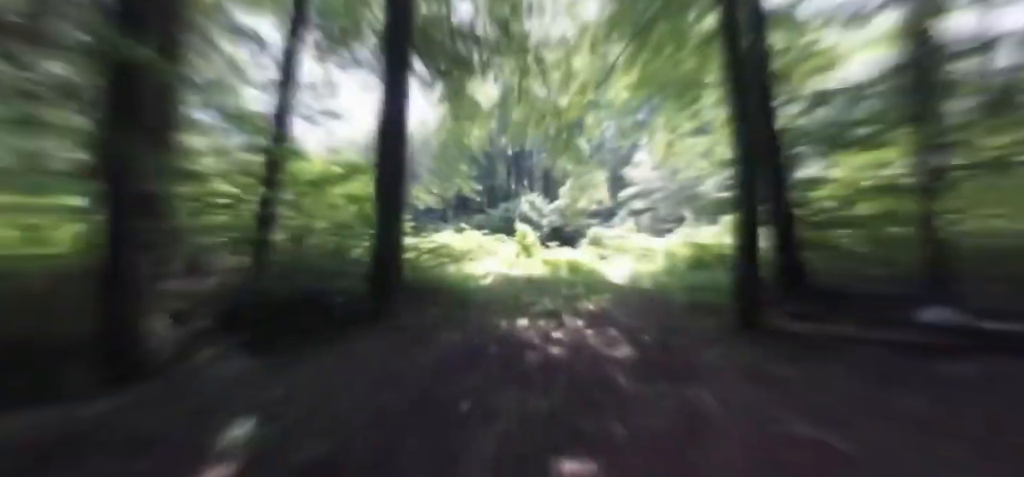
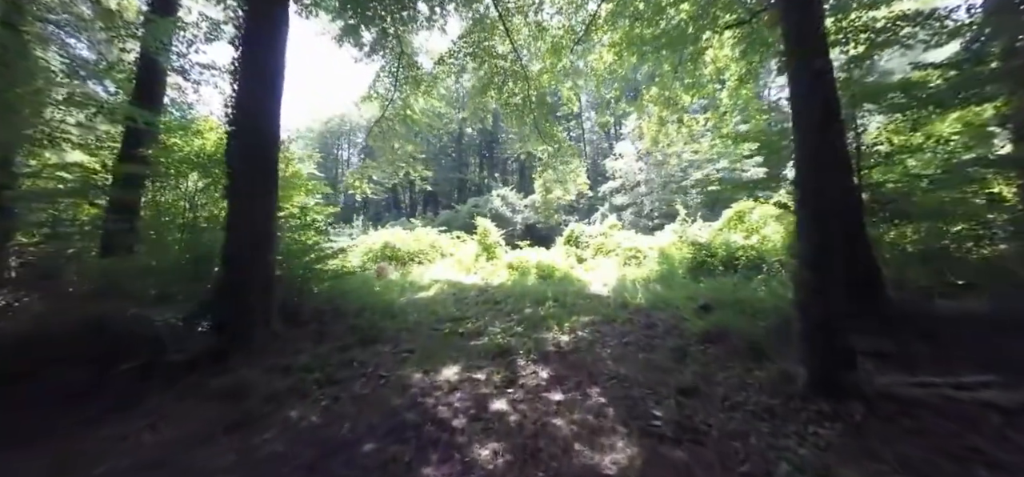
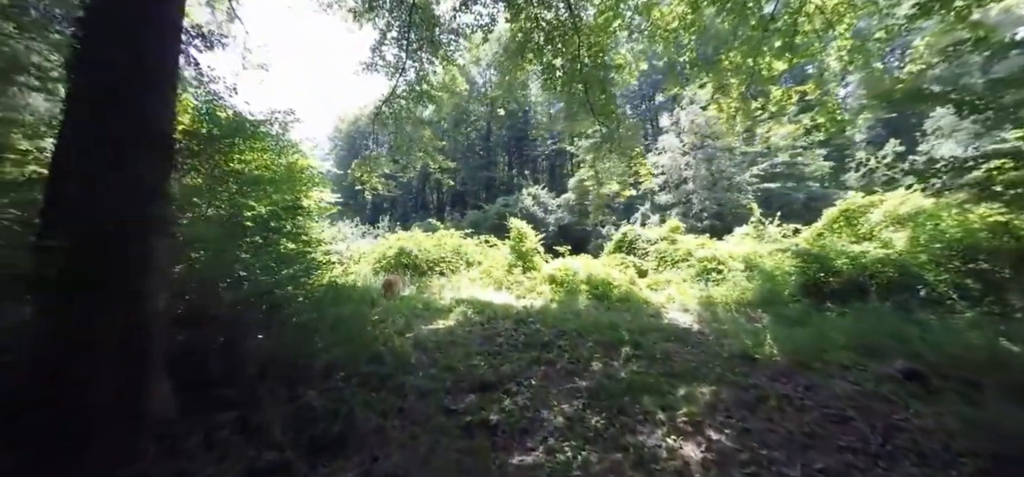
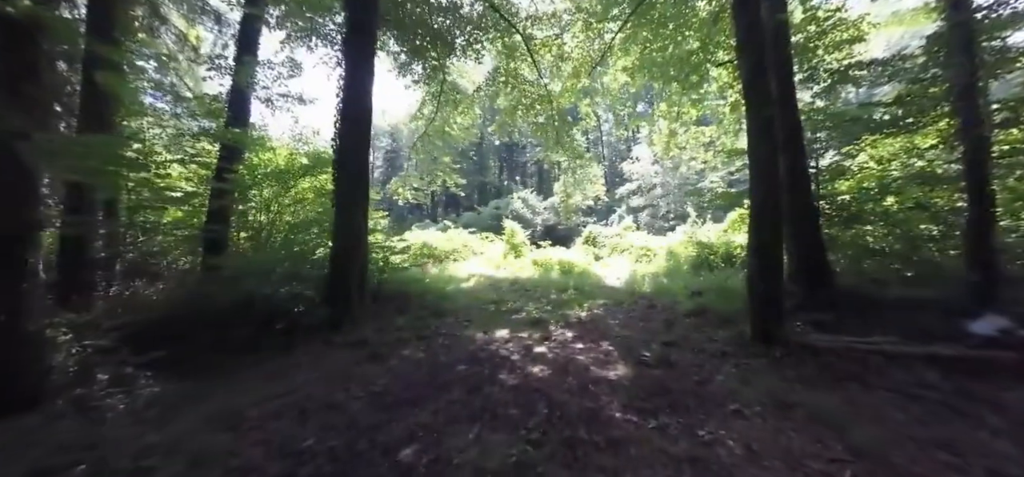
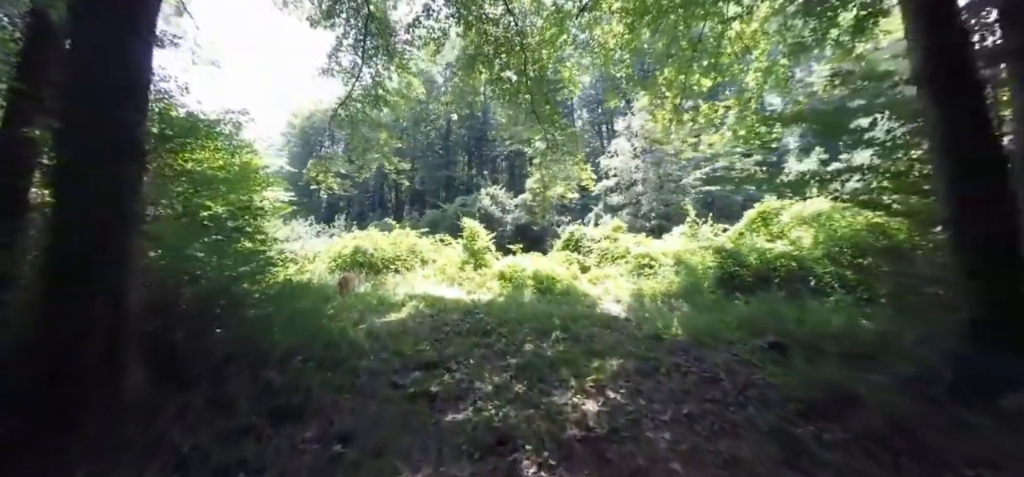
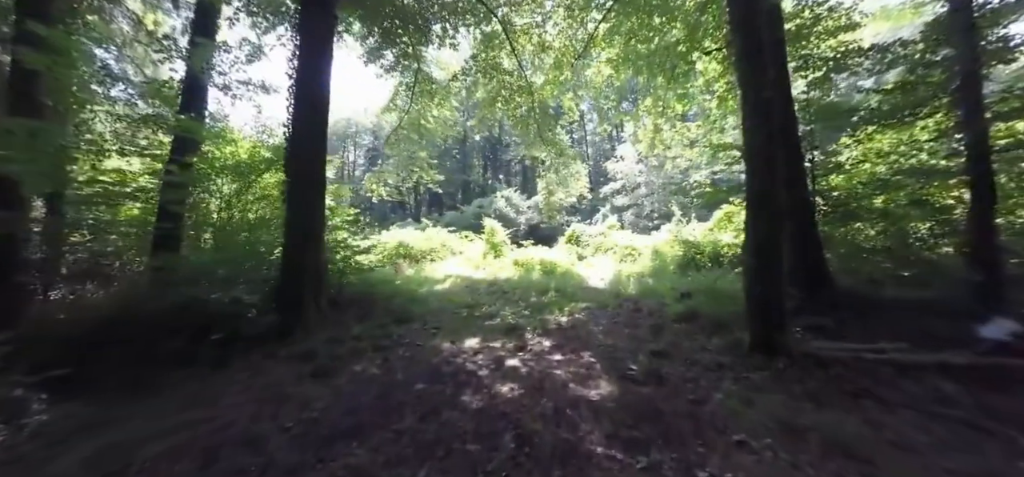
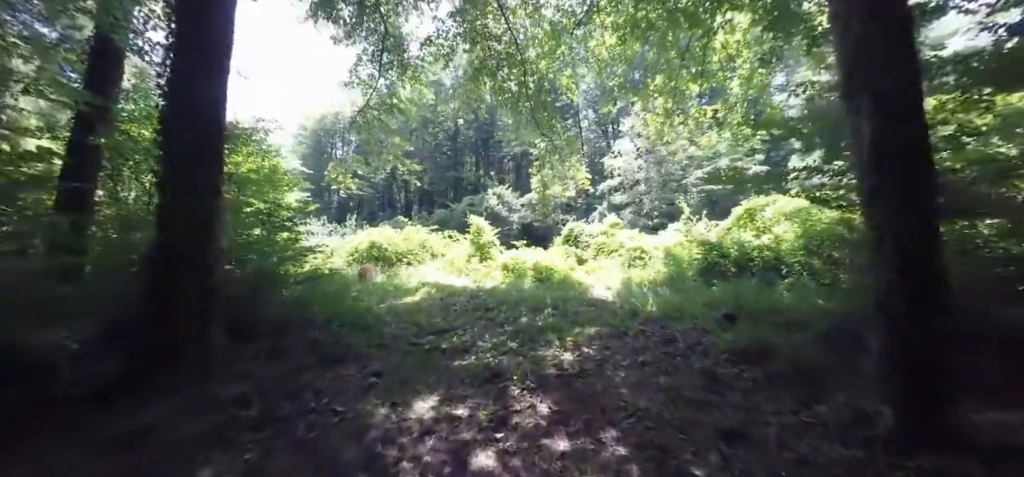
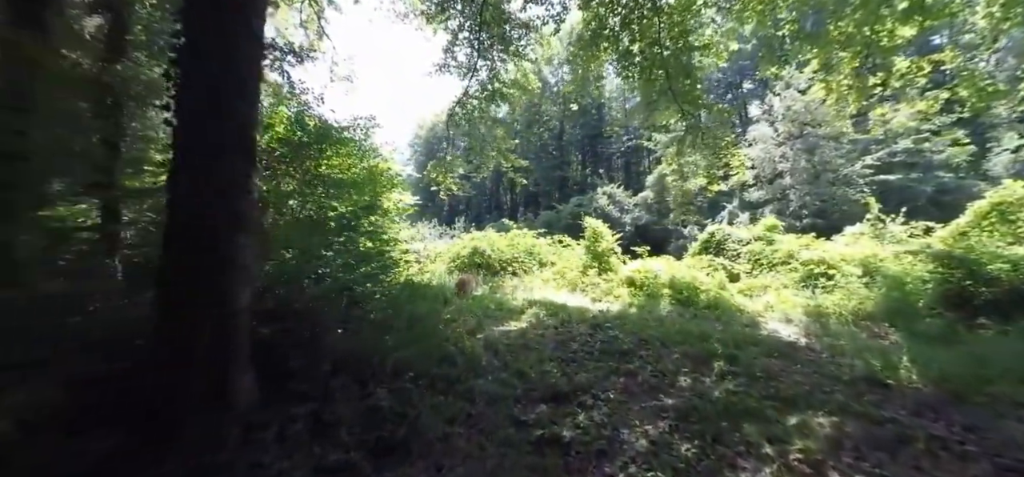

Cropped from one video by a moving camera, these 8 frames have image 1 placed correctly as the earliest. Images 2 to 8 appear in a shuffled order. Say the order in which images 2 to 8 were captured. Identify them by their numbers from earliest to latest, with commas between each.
4, 6, 2, 7, 5, 3, 8
